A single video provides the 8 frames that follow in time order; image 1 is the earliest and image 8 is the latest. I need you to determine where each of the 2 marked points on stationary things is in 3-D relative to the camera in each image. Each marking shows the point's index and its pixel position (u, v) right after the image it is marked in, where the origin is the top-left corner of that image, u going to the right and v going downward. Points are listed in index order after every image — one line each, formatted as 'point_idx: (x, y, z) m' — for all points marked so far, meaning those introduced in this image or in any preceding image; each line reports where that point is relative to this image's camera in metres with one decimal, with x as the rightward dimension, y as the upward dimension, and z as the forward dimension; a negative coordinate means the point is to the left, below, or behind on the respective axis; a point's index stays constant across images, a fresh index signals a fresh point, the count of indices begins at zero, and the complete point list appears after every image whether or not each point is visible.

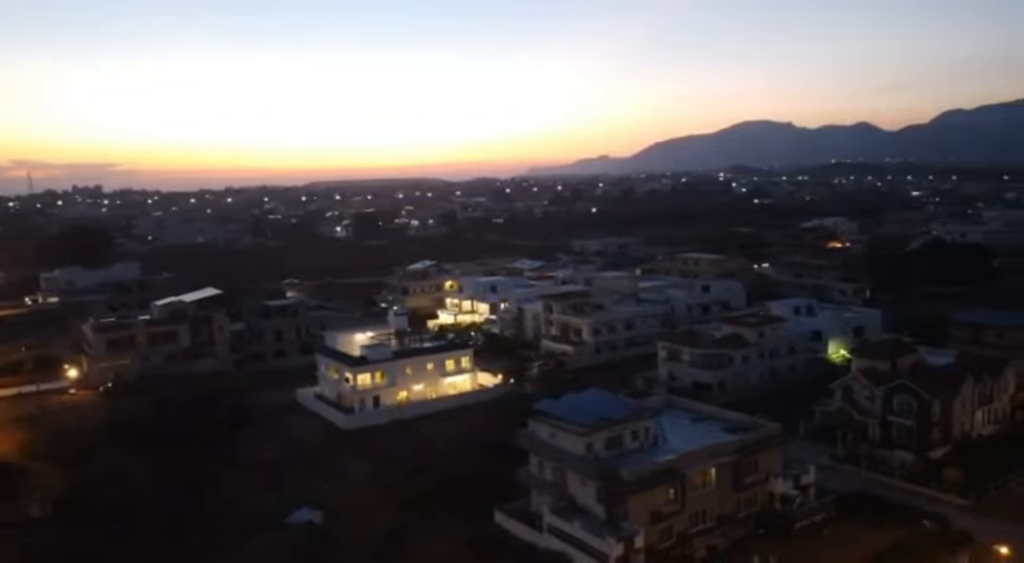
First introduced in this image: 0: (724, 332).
0: (+5.3, -1.2, +19.9) m
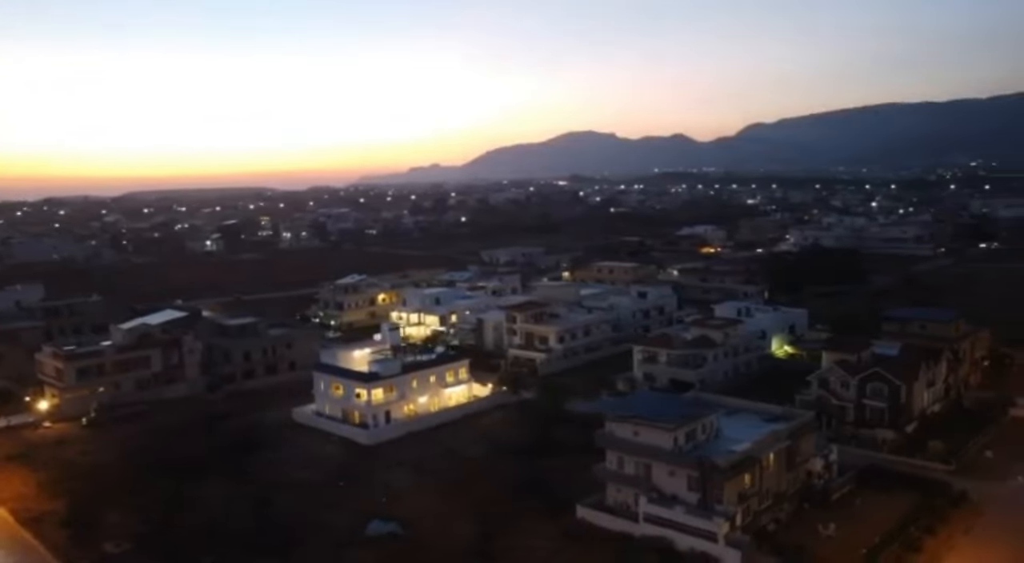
0: (+5.0, -1.4, +21.9) m
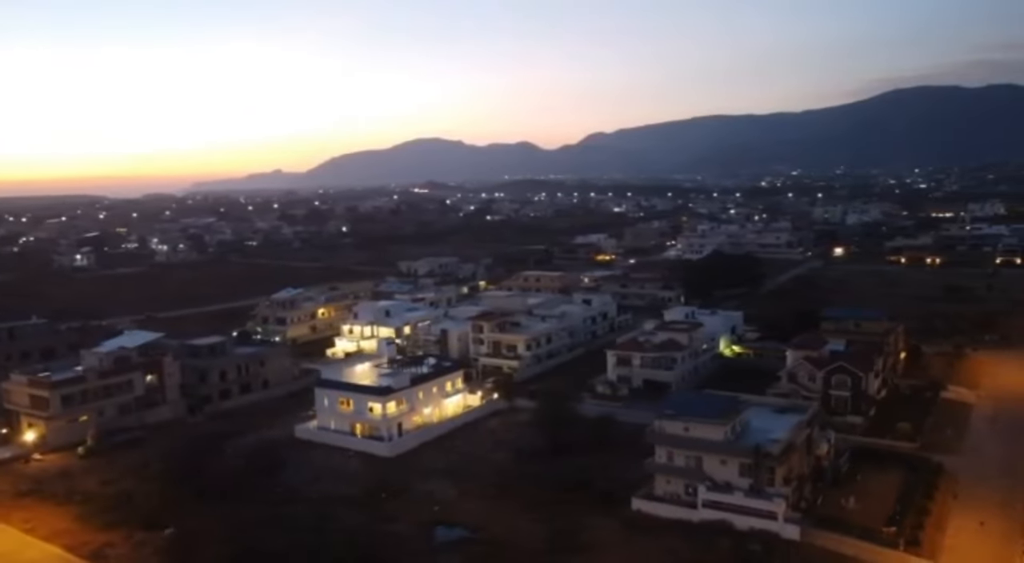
0: (+4.4, -1.6, +23.8) m
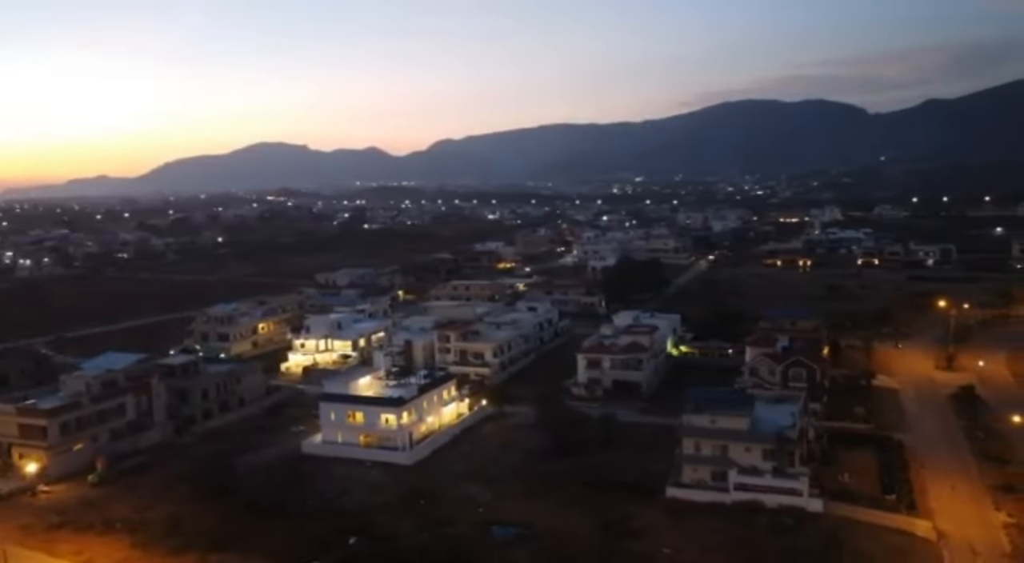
0: (+3.5, -1.8, +25.5) m
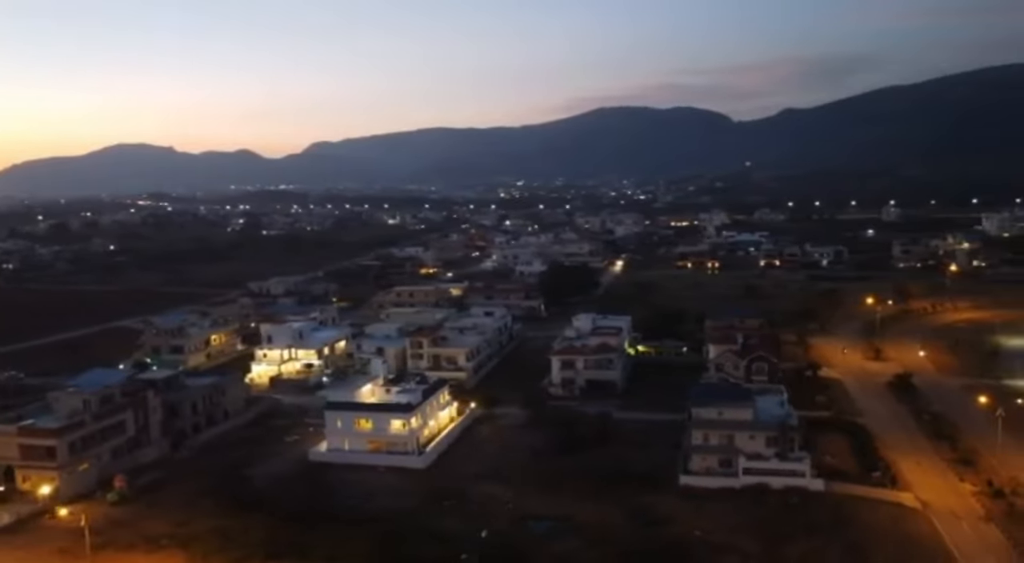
0: (+2.6, -2.0, +26.9) m
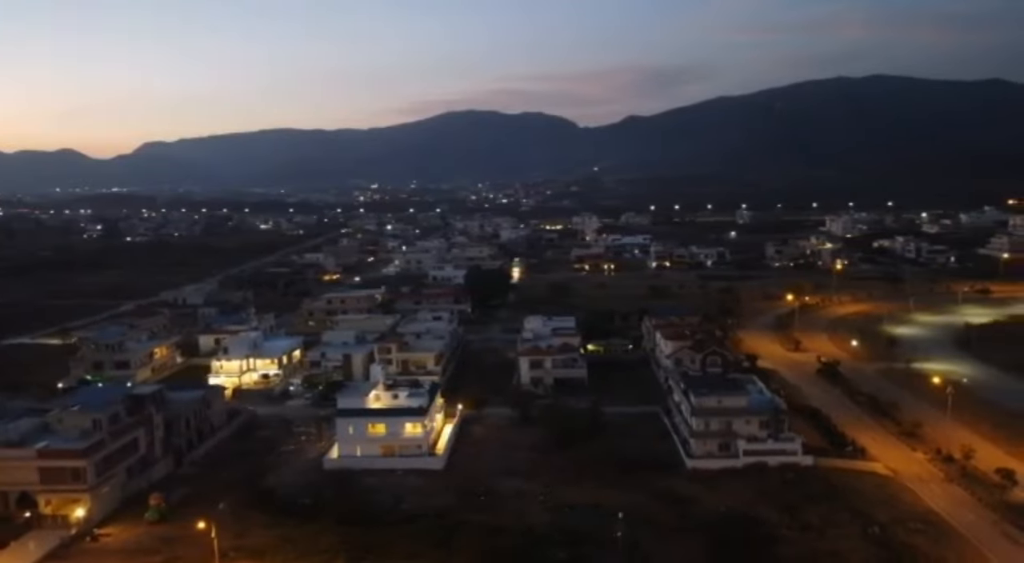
0: (+1.4, -2.1, +28.3) m
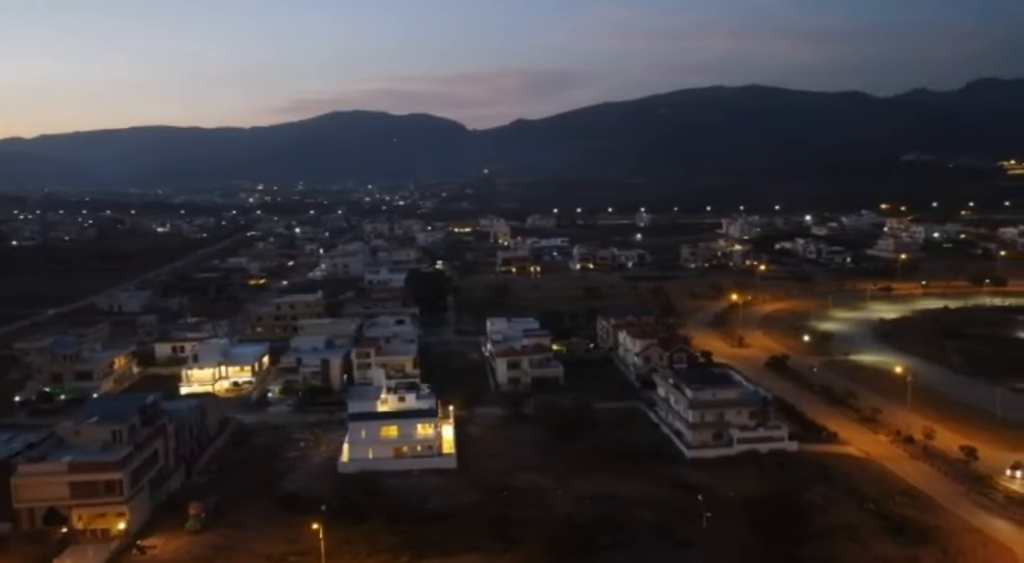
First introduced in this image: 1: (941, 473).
0: (+0.5, -2.2, +29.3) m
1: (+10.4, -4.7, +19.8) m
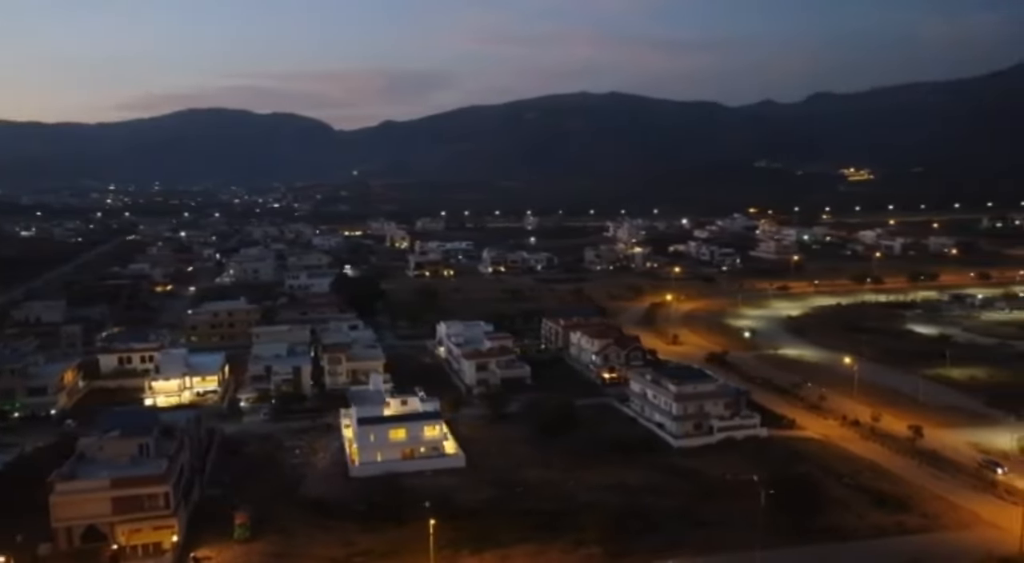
0: (-0.8, -2.4, +30.2) m
1: (+10.5, -4.7, +22.5) m
